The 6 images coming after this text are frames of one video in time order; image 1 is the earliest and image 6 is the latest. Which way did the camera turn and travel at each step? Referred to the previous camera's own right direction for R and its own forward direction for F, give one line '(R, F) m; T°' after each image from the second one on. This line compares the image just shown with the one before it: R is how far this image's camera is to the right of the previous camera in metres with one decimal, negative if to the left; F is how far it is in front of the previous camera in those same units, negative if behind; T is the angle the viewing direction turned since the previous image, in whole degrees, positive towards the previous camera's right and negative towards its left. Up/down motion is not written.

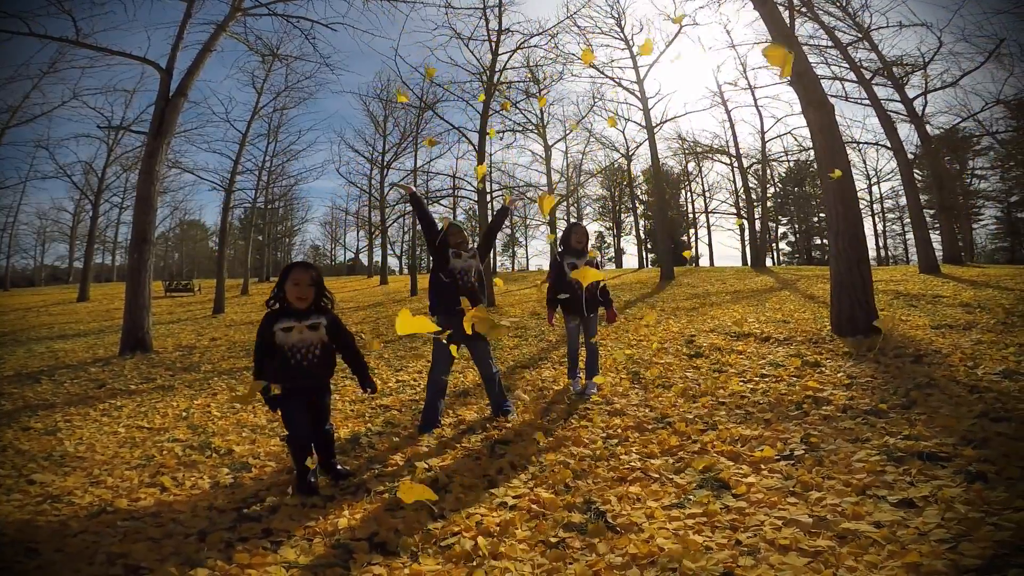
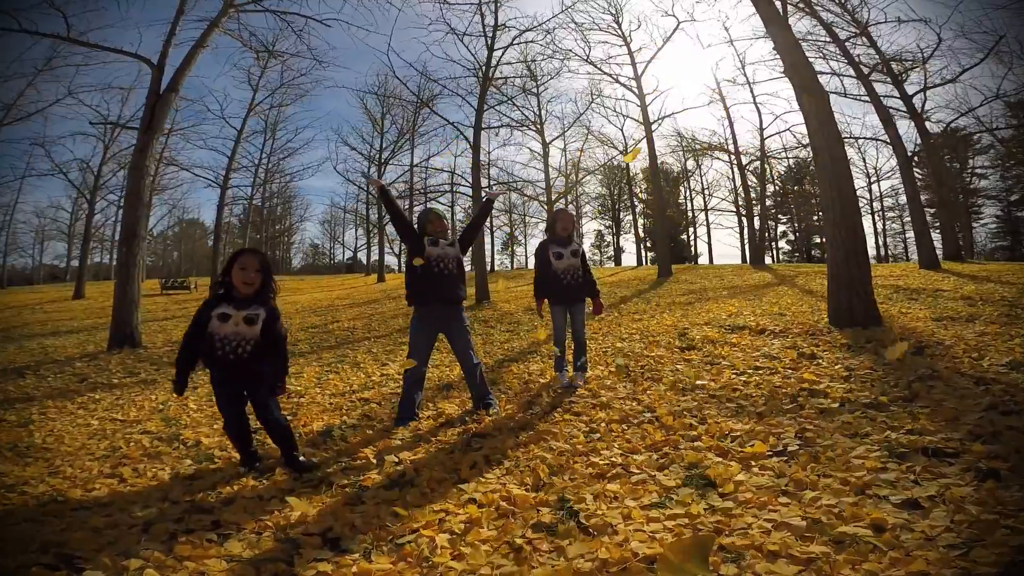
(+0.2, +0.2) m; 0°
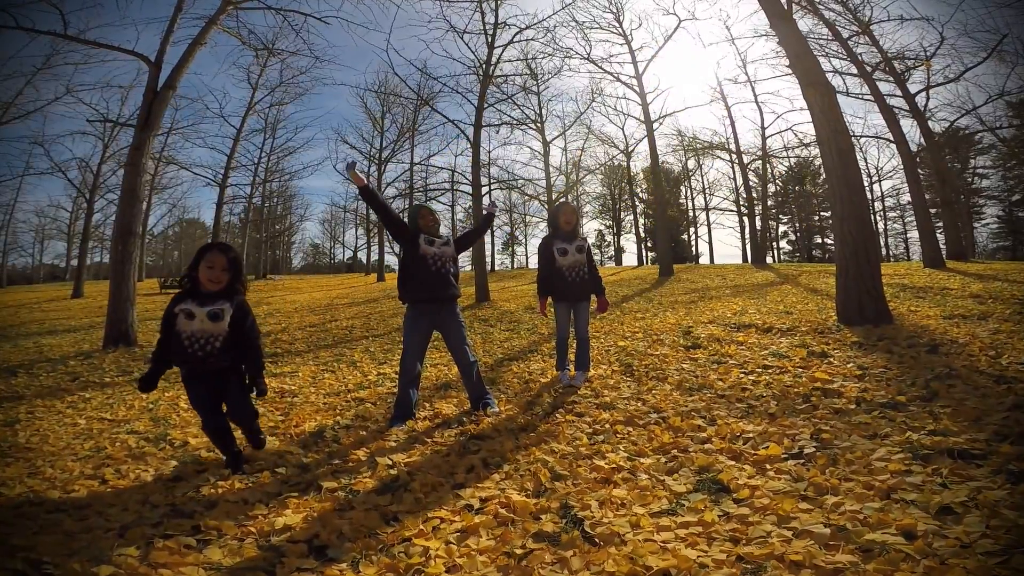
(0.0, +0.2) m; 0°
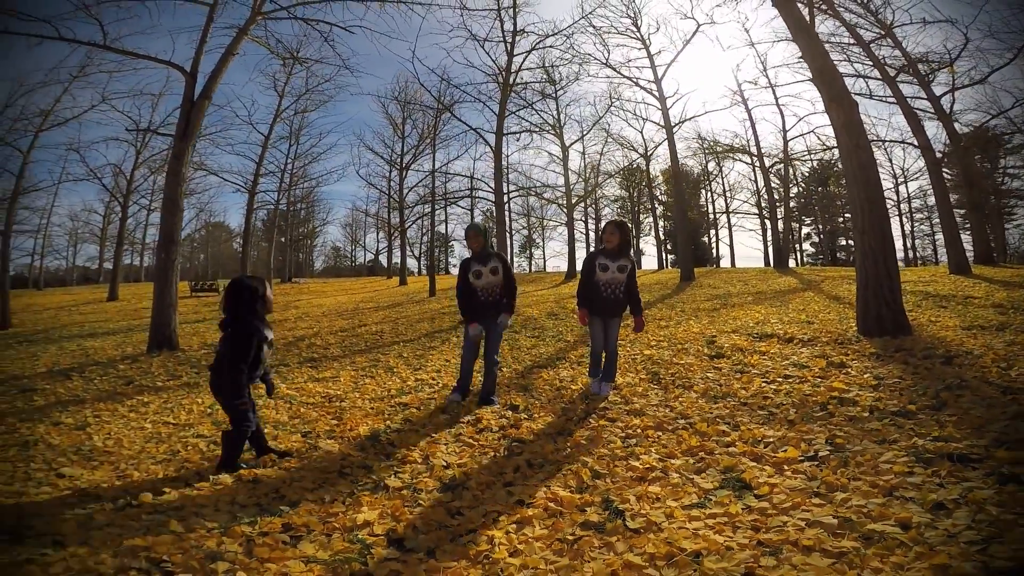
(-0.2, -0.4) m; -2°
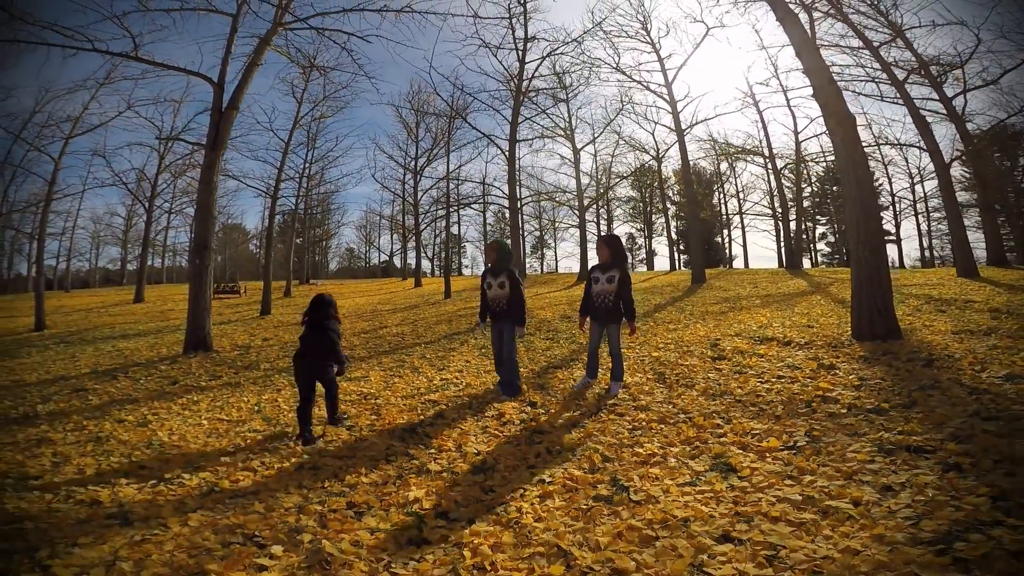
(-0.1, -0.6) m; -1°
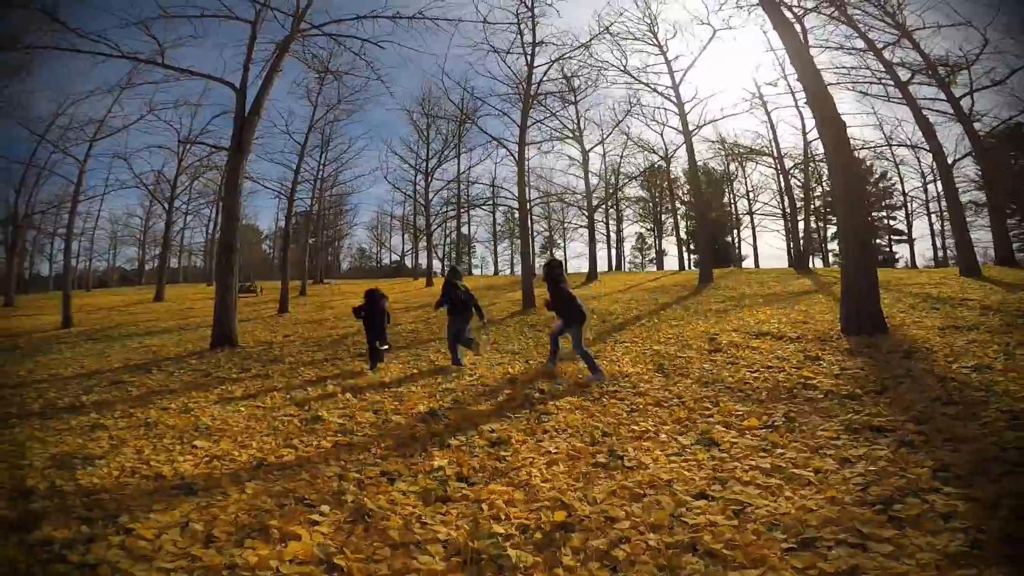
(0.0, -0.6) m; -1°
